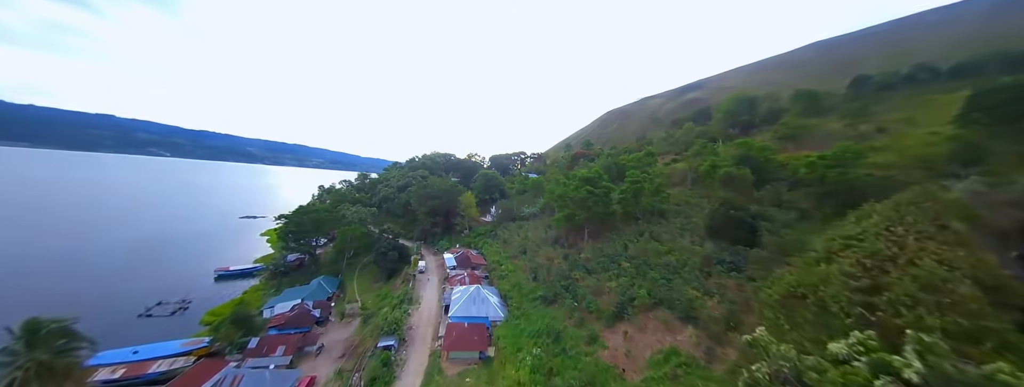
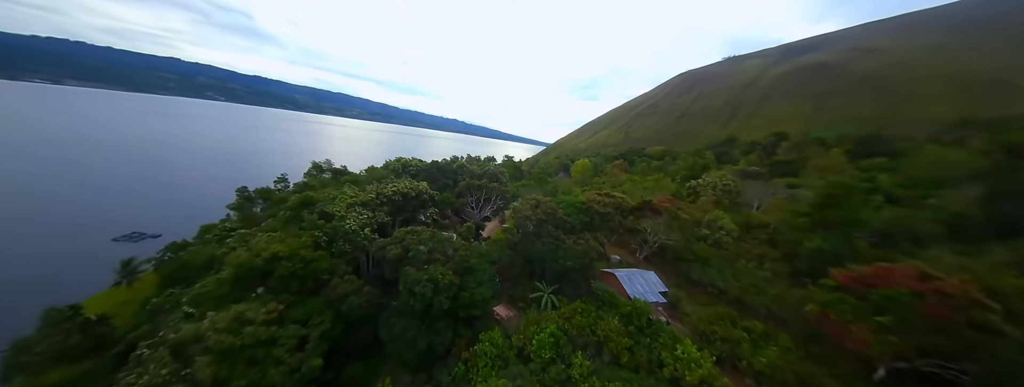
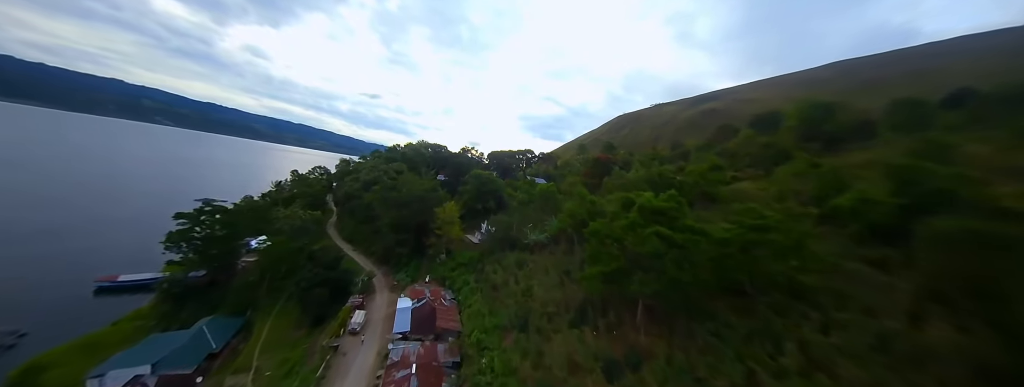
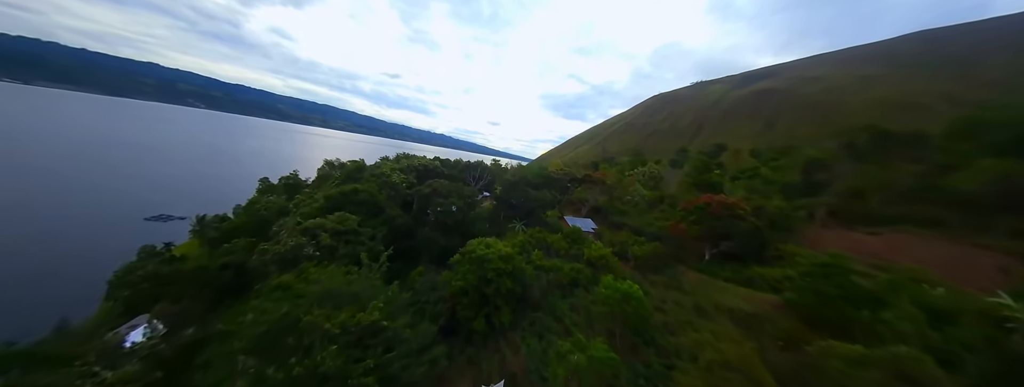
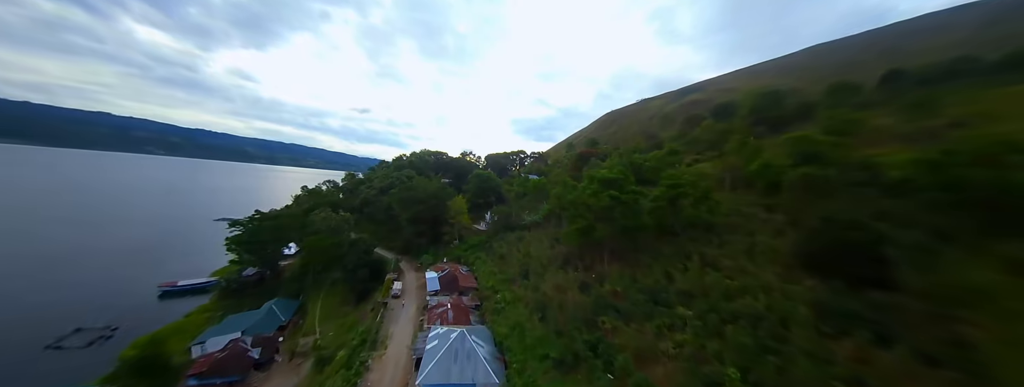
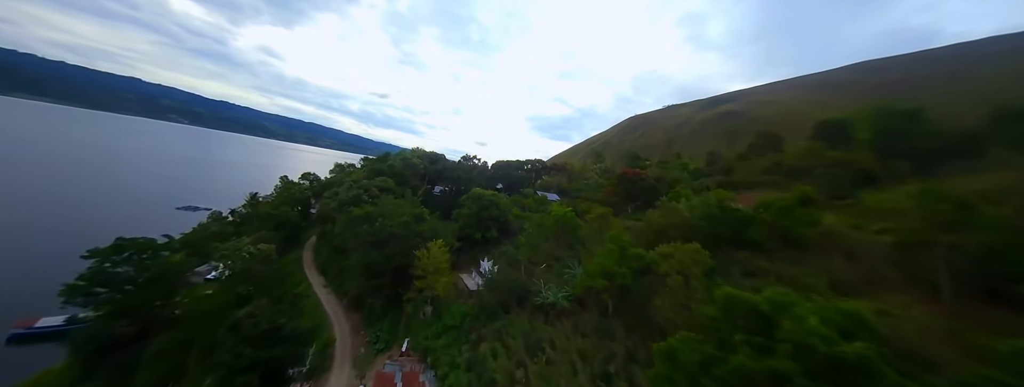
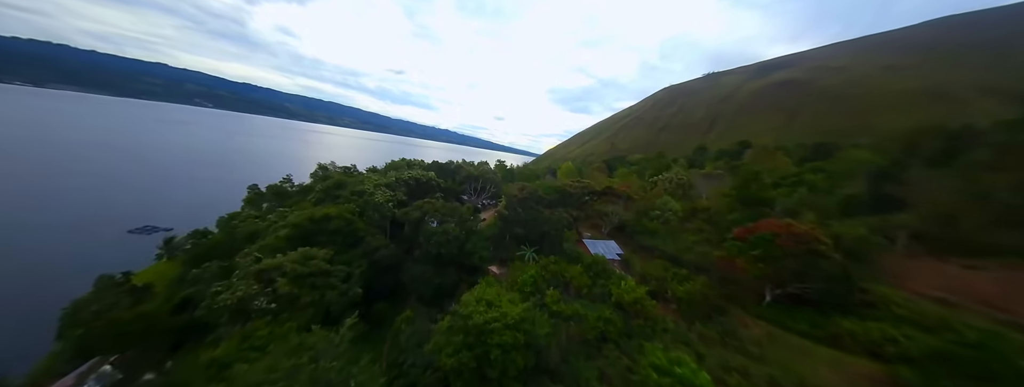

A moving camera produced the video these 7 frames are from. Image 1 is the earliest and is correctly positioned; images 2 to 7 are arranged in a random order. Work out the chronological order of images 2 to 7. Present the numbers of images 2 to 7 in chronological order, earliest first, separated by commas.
5, 3, 6, 4, 7, 2
